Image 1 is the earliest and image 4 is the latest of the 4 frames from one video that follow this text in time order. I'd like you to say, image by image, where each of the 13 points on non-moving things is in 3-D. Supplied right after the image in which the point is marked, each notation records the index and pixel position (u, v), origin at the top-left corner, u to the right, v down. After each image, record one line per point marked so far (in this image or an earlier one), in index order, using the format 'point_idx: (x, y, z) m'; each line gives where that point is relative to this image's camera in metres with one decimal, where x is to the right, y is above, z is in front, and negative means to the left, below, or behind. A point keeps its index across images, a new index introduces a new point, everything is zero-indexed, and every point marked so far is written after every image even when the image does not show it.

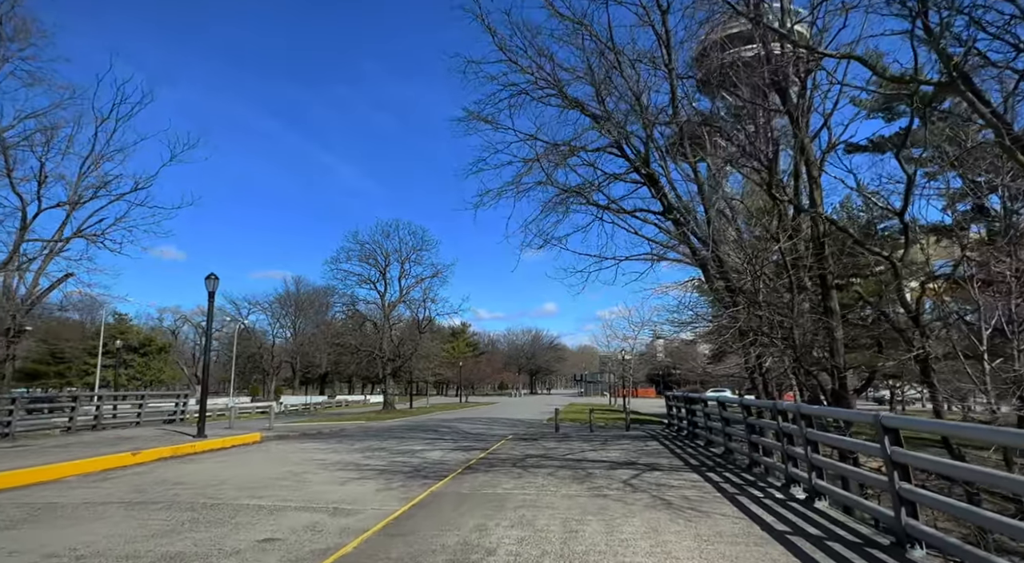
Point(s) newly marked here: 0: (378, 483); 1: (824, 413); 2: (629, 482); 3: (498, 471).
0: (-1.9, -2.8, +9.0) m
1: (+3.0, -1.3, +6.3) m
2: (+1.3, -2.3, +7.5) m
3: (-0.2, -2.6, +8.9) m
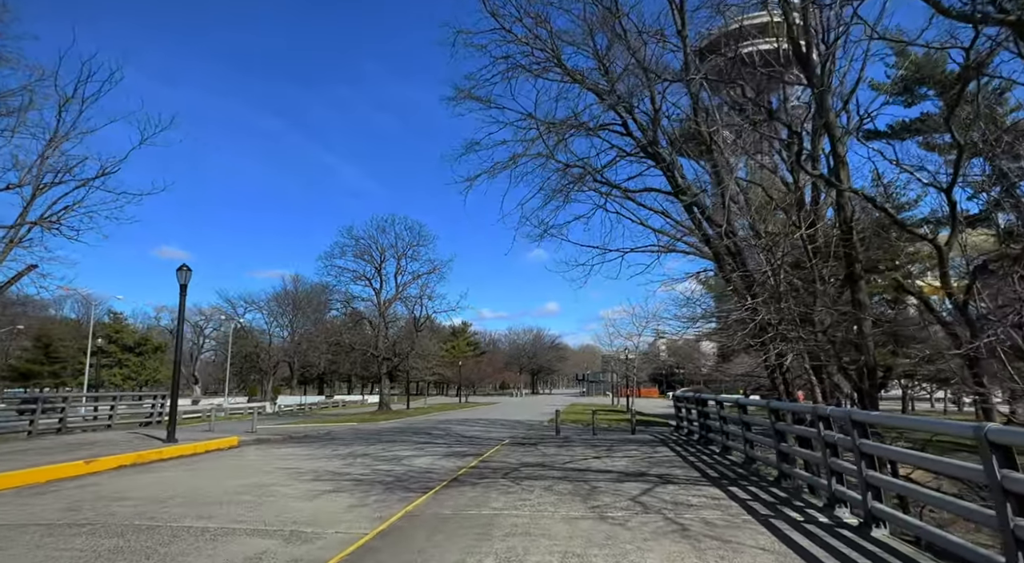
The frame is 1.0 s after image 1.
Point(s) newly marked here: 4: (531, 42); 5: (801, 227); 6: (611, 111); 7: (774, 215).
0: (-2.0, -2.6, +7.9) m
1: (+2.9, -1.1, +5.2) m
2: (+1.3, -2.2, +6.4) m
3: (-0.3, -2.4, +7.8) m
4: (+0.4, +4.3, +11.6) m
5: (+4.9, +0.9, +10.9) m
6: (+1.8, +3.2, +11.9) m
7: (+4.8, +1.2, +11.8) m
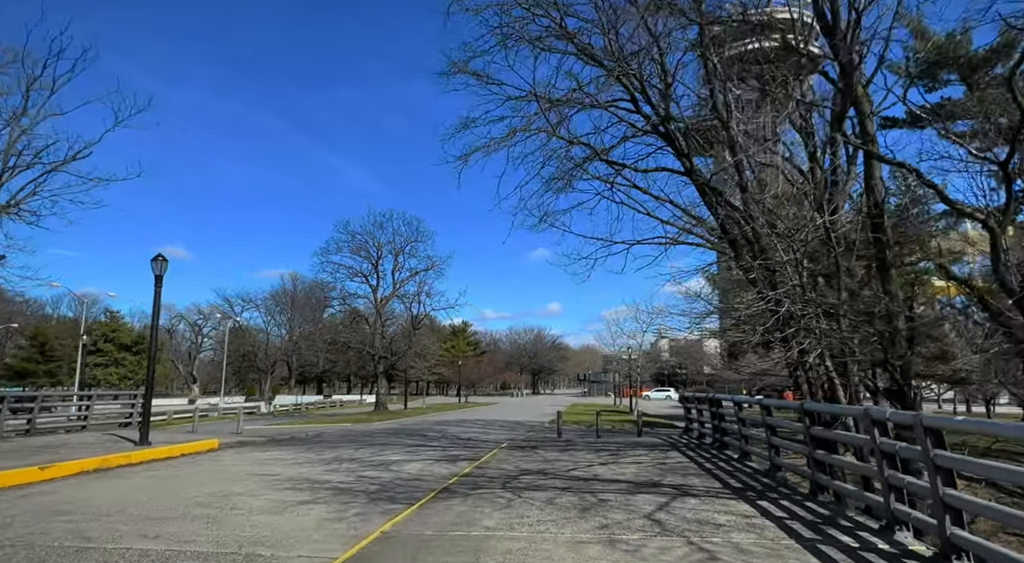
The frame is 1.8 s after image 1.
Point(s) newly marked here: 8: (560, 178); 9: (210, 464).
0: (-2.0, -2.5, +7.0) m
1: (+2.9, -0.9, +4.3) m
2: (+1.2, -2.0, +5.5) m
3: (-0.3, -2.3, +6.8) m
4: (+0.3, +4.5, +10.7) m
5: (+4.9, +1.1, +10.0) m
6: (+1.8, +3.3, +11.0) m
7: (+4.8, +1.4, +10.9) m
8: (+1.0, +2.1, +12.8) m
9: (-4.9, -3.0, +10.5) m
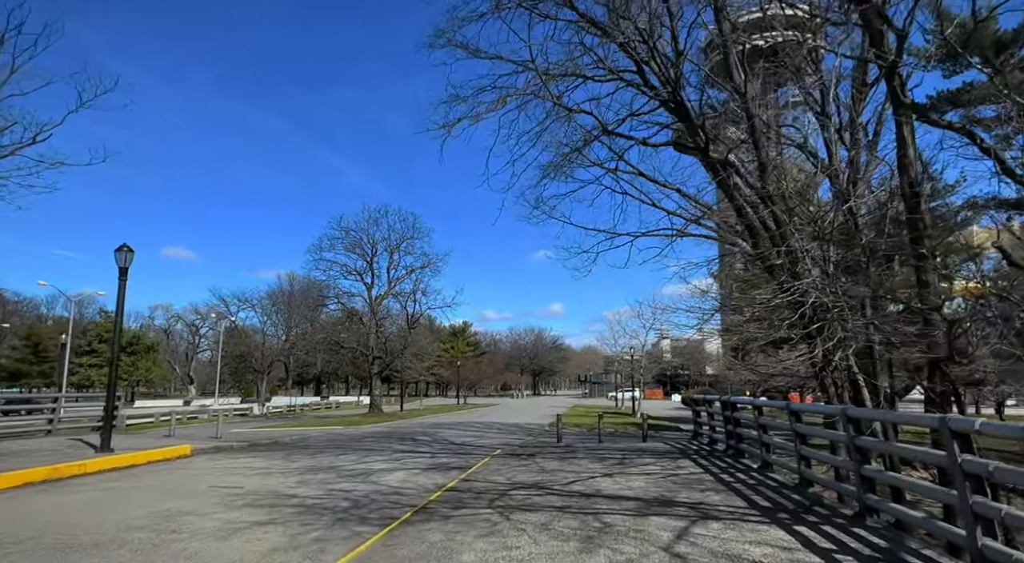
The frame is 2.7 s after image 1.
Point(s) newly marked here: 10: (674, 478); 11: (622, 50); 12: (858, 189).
0: (-2.1, -2.3, +6.0) m
1: (+2.8, -0.8, +3.3) m
2: (+1.1, -1.9, +4.5) m
3: (-0.4, -2.1, +5.8) m
4: (+0.2, +4.6, +9.7) m
5: (+4.8, +1.2, +9.0) m
6: (+1.7, +3.5, +10.0) m
7: (+4.7, +1.5, +9.9) m
8: (+0.9, +2.2, +11.8) m
9: (-5.0, -2.8, +9.5) m
10: (+2.0, -2.4, +7.9) m
11: (+1.7, +3.5, +9.9) m
12: (+5.1, +1.4, +9.4) m
